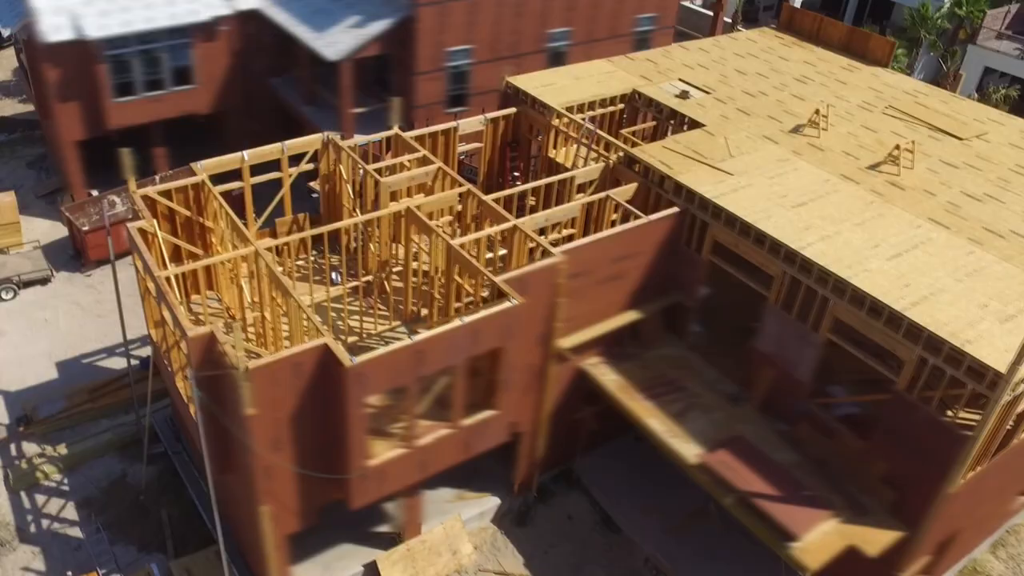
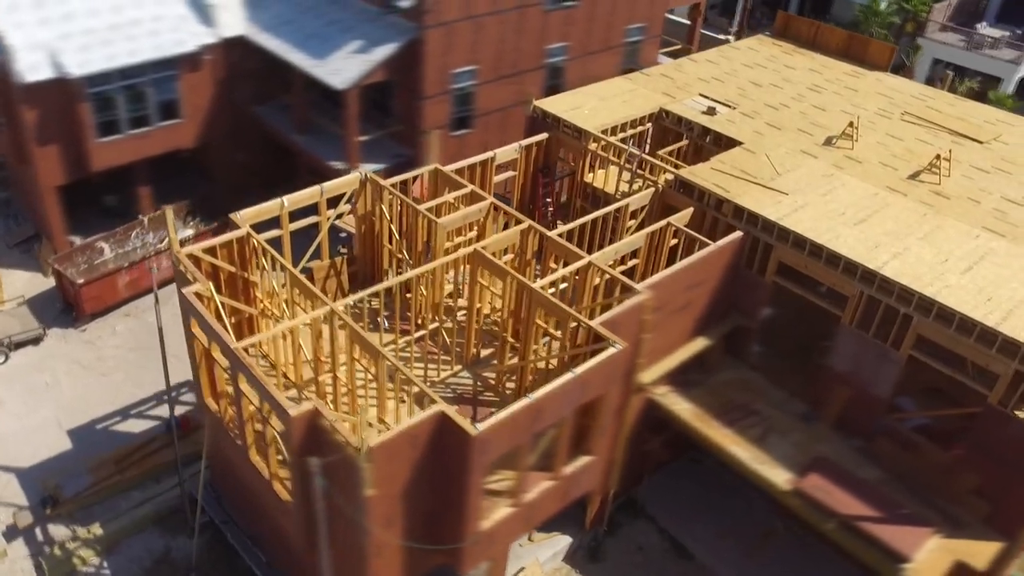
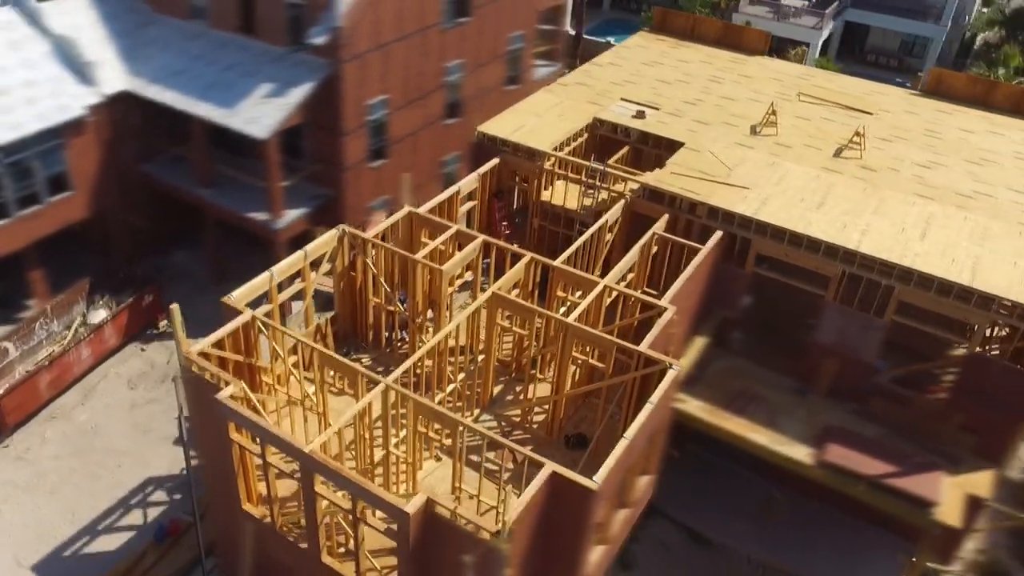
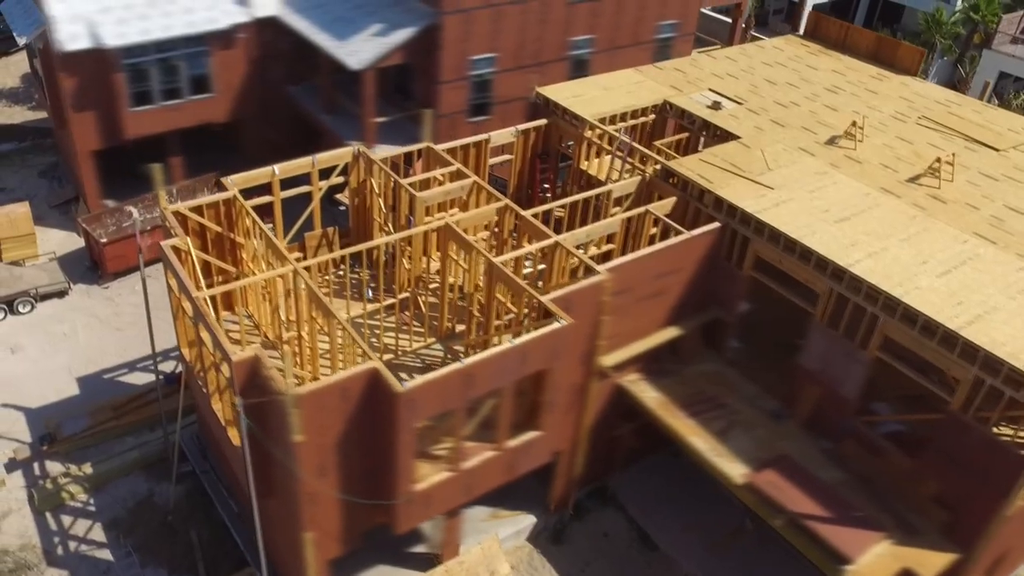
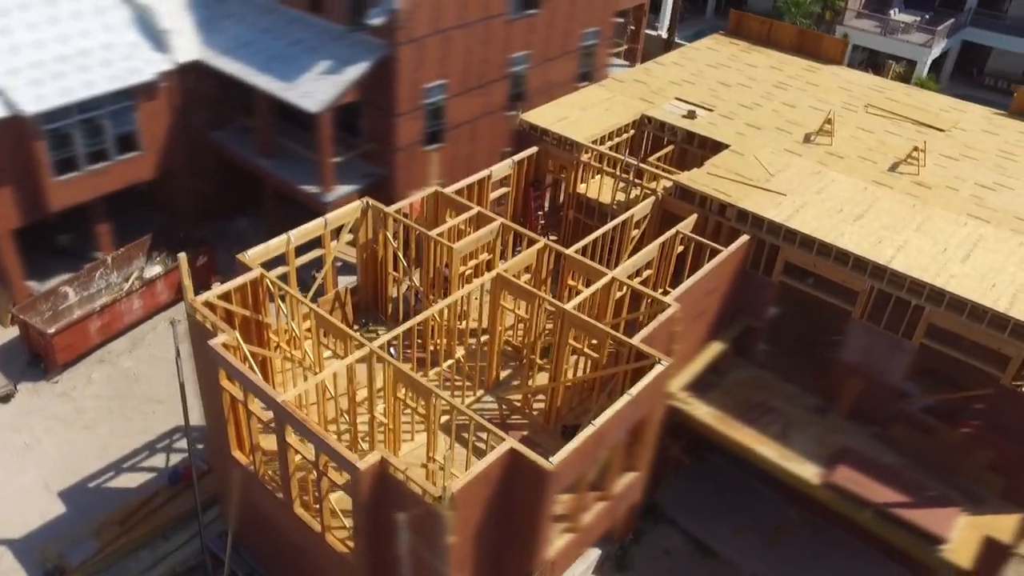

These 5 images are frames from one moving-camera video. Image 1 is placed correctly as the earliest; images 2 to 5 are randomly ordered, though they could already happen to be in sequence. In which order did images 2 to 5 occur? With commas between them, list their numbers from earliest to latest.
4, 2, 5, 3
